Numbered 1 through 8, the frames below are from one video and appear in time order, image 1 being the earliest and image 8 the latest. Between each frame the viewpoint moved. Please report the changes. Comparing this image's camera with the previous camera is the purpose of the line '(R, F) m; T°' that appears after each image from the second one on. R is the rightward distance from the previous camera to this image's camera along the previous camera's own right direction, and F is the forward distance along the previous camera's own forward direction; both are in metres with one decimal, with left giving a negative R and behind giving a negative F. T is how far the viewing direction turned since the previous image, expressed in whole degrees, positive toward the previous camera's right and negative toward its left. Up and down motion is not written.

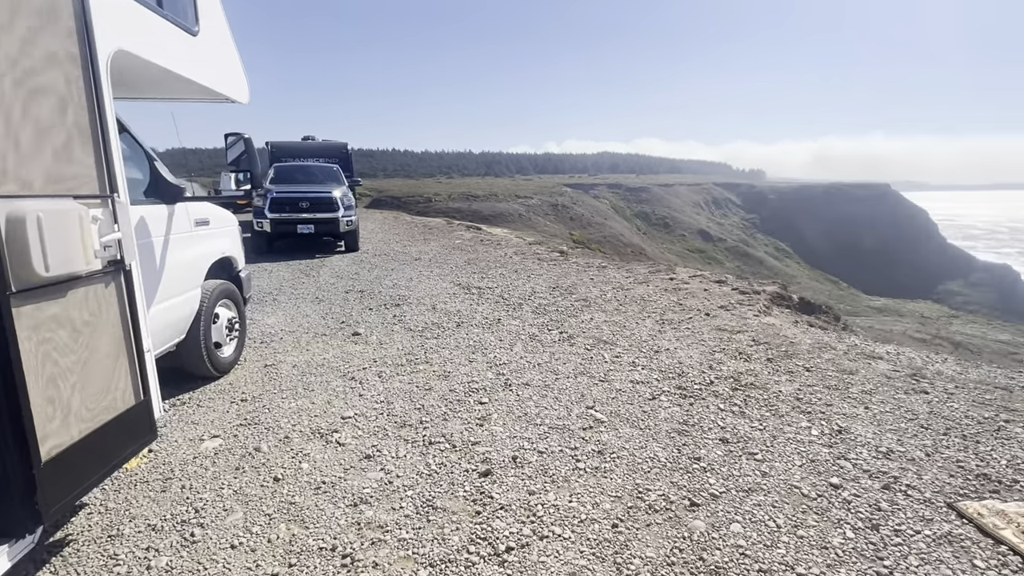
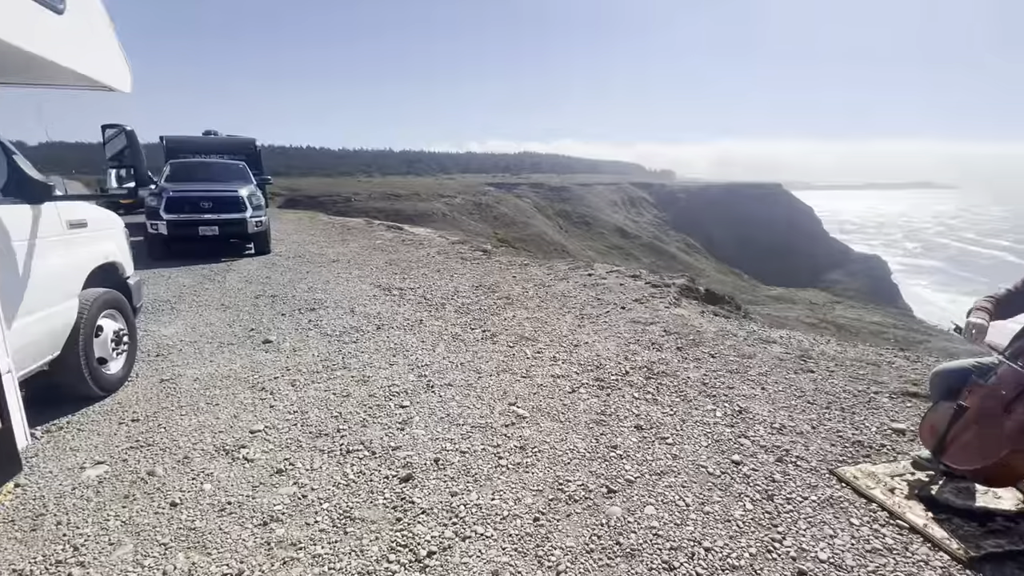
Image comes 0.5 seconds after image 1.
(+0.1, 0.0) m; +9°
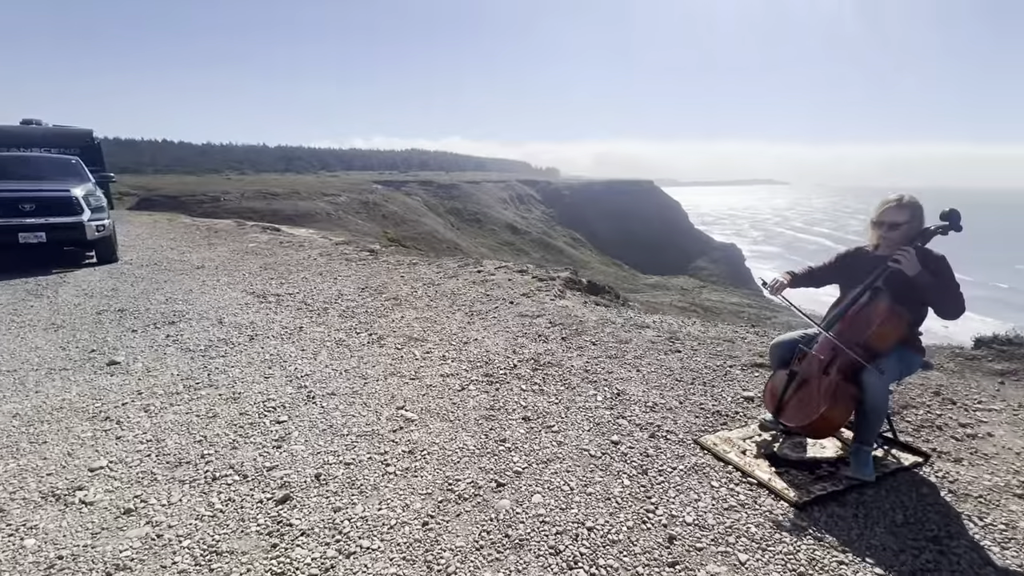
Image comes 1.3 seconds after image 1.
(+0.1, 0.0) m; +12°
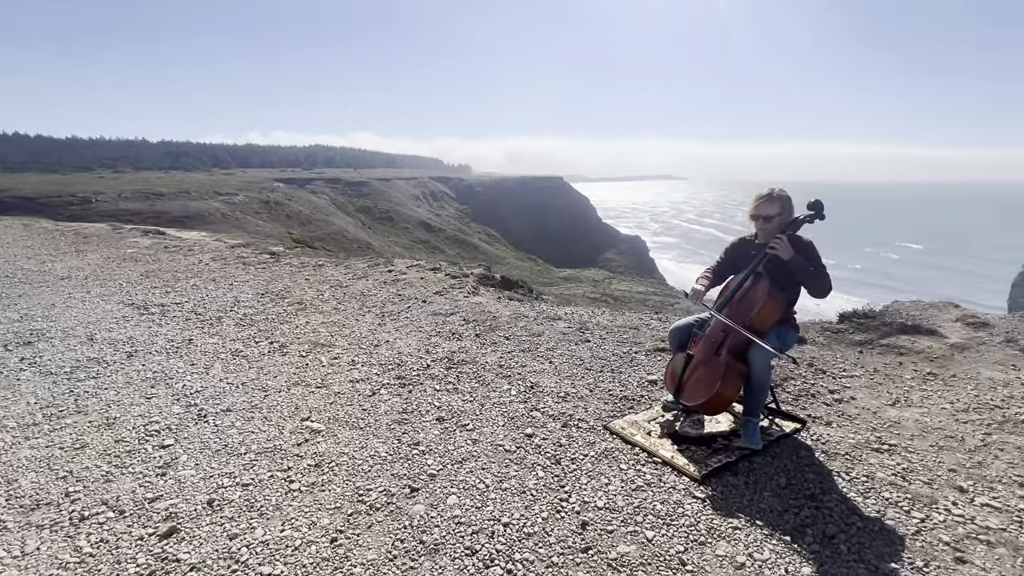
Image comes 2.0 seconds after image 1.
(+0.1, +0.1) m; +10°
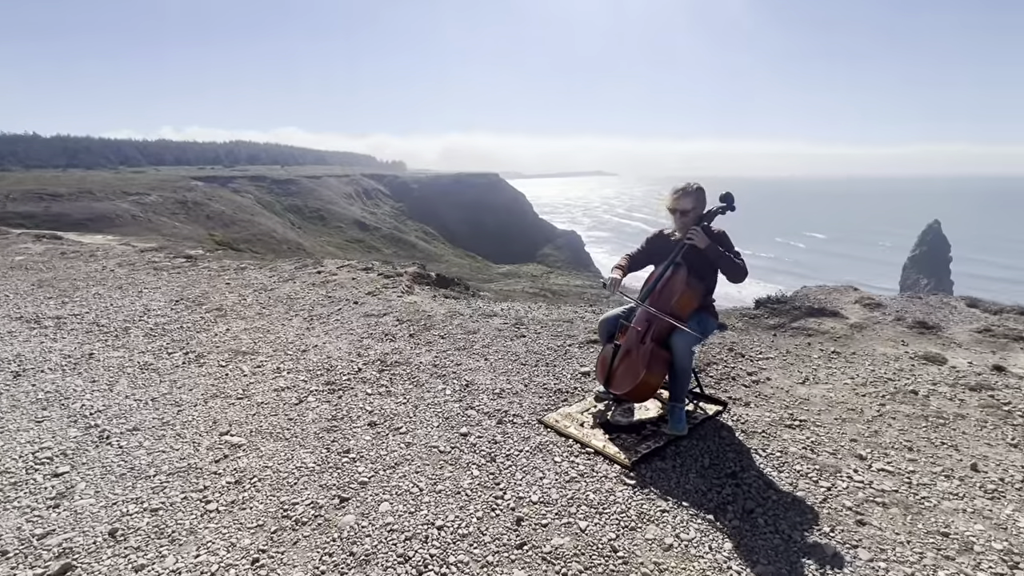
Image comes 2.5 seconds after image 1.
(+0.1, 0.0) m; +7°
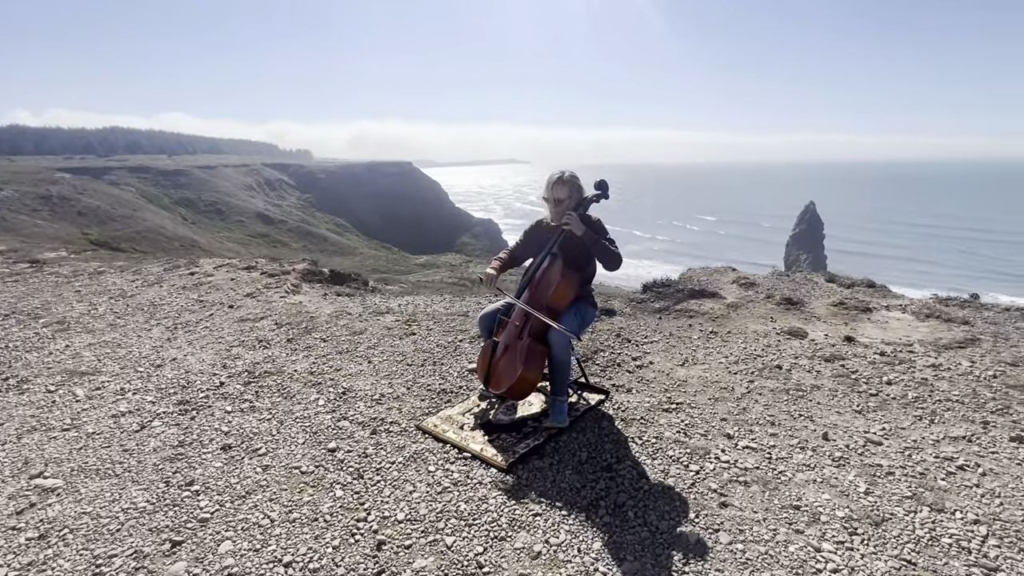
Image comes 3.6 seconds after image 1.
(+0.5, +0.3) m; +9°
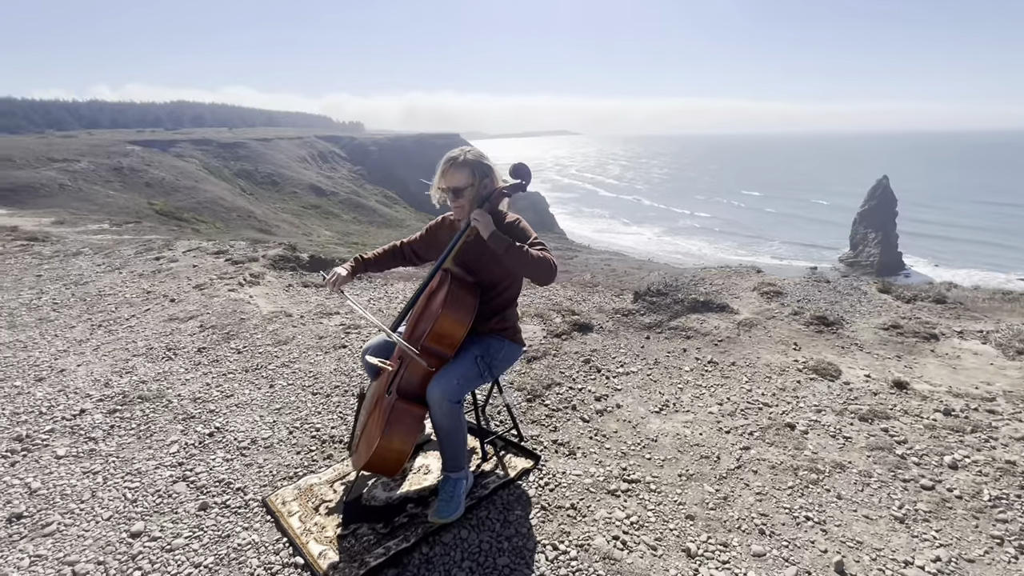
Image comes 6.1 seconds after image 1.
(+1.2, +1.5) m; -5°
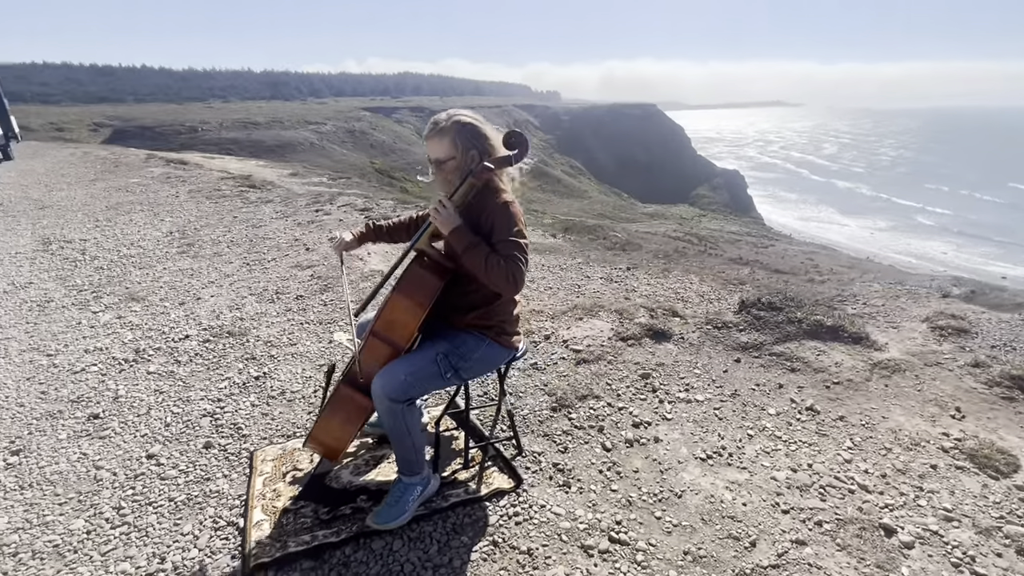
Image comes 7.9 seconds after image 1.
(+1.1, +0.8) m; -19°
